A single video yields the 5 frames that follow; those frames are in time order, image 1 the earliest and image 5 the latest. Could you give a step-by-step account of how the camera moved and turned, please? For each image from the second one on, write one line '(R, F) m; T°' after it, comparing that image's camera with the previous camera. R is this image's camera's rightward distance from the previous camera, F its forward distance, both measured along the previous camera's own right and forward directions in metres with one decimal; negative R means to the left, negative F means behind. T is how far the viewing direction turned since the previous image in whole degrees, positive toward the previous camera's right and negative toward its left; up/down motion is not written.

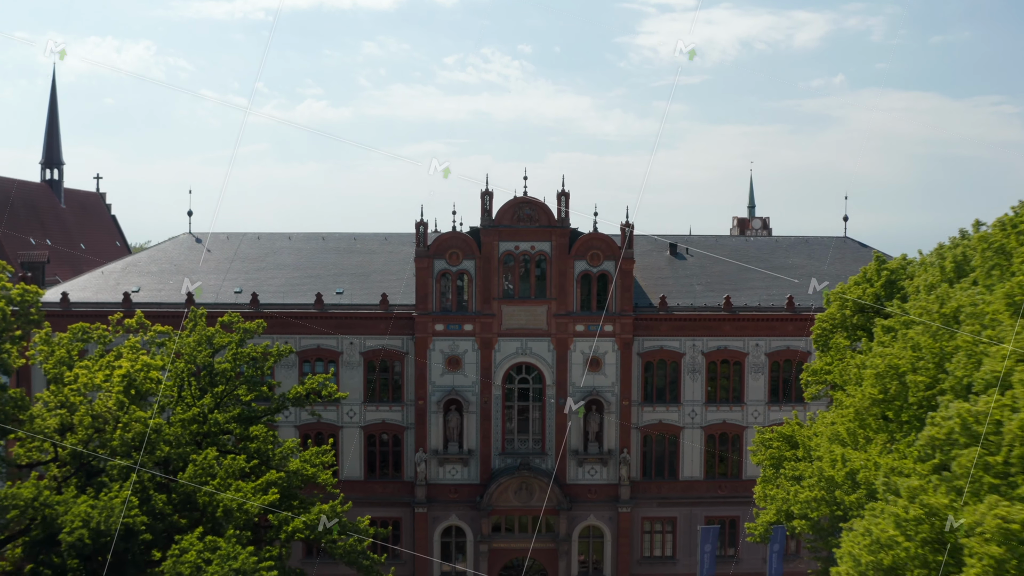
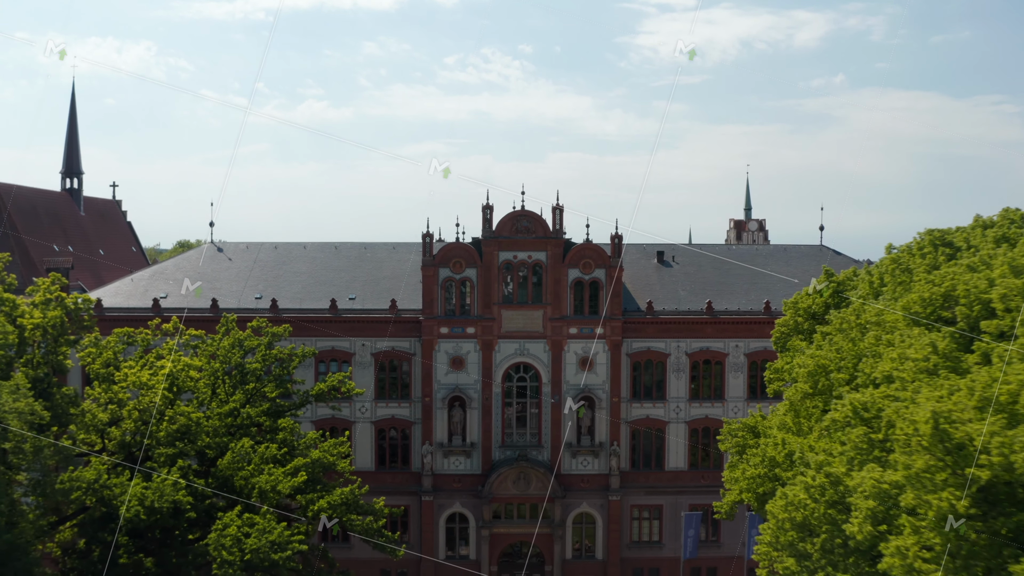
(+0.1, -3.1) m; 0°
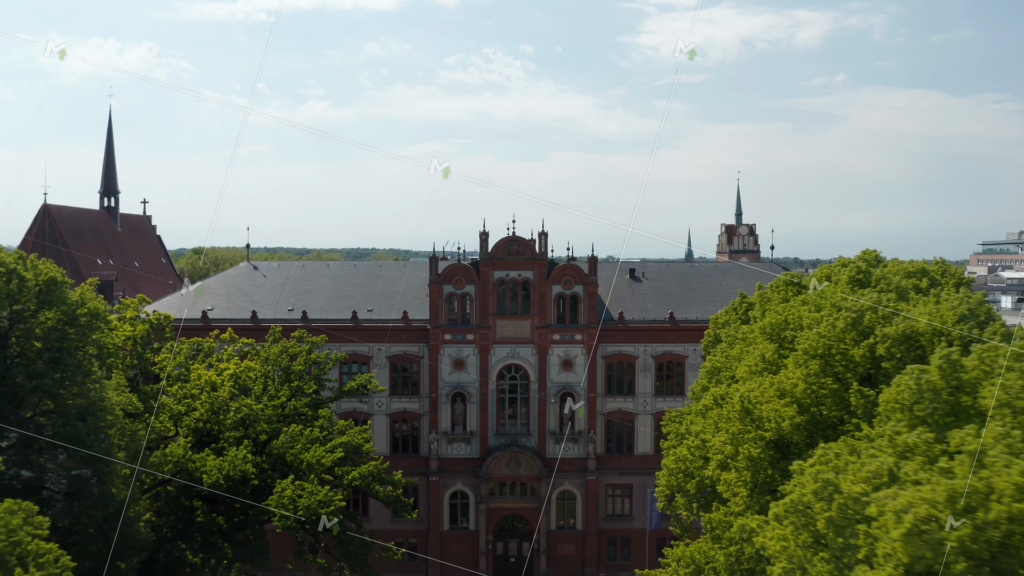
(+0.5, -7.2) m; 0°
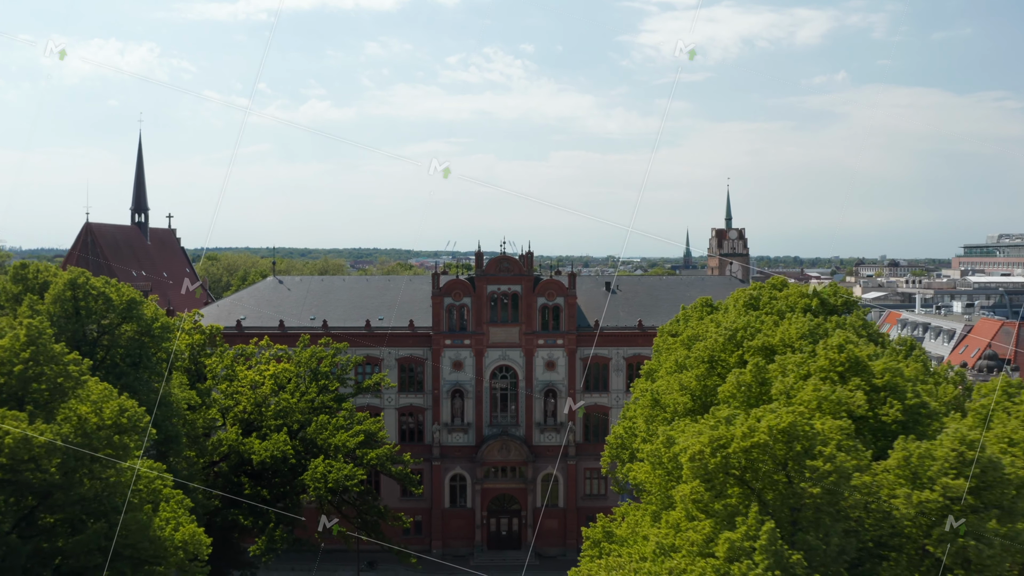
(+0.6, -7.5) m; 0°
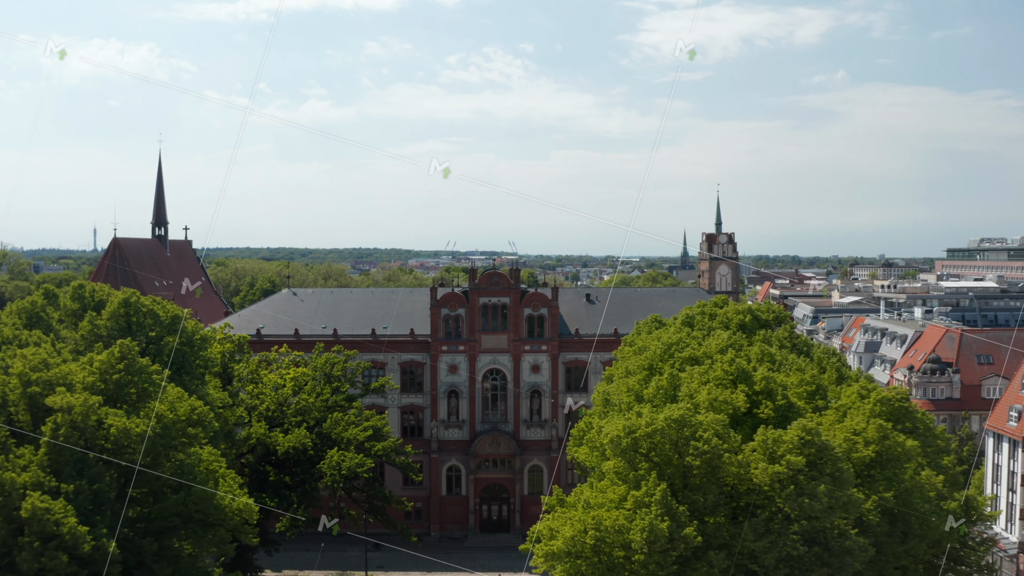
(+0.7, -6.6) m; 0°
